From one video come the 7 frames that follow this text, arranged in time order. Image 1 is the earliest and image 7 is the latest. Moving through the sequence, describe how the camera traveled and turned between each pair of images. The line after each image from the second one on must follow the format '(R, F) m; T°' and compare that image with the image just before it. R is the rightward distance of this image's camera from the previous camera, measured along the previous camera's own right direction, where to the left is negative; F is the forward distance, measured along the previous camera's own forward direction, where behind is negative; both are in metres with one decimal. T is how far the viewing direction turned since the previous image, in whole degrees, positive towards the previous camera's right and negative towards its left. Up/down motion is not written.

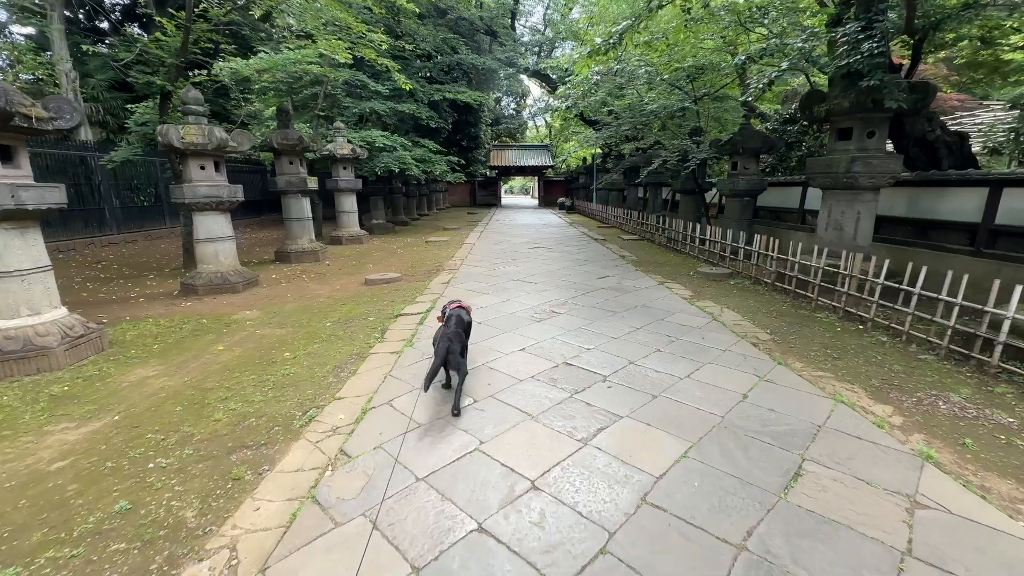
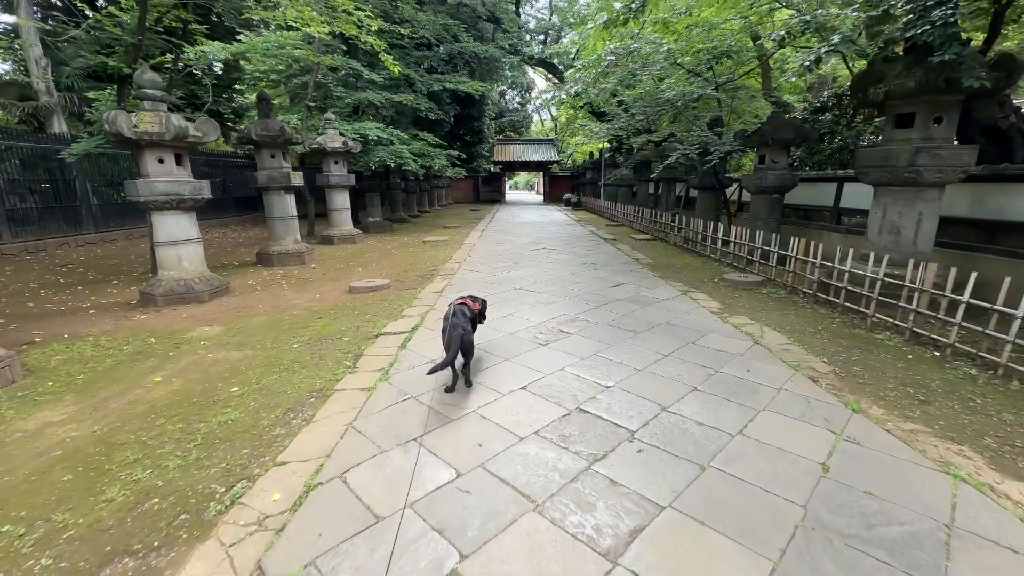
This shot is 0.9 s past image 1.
(0.0, +0.7) m; -1°
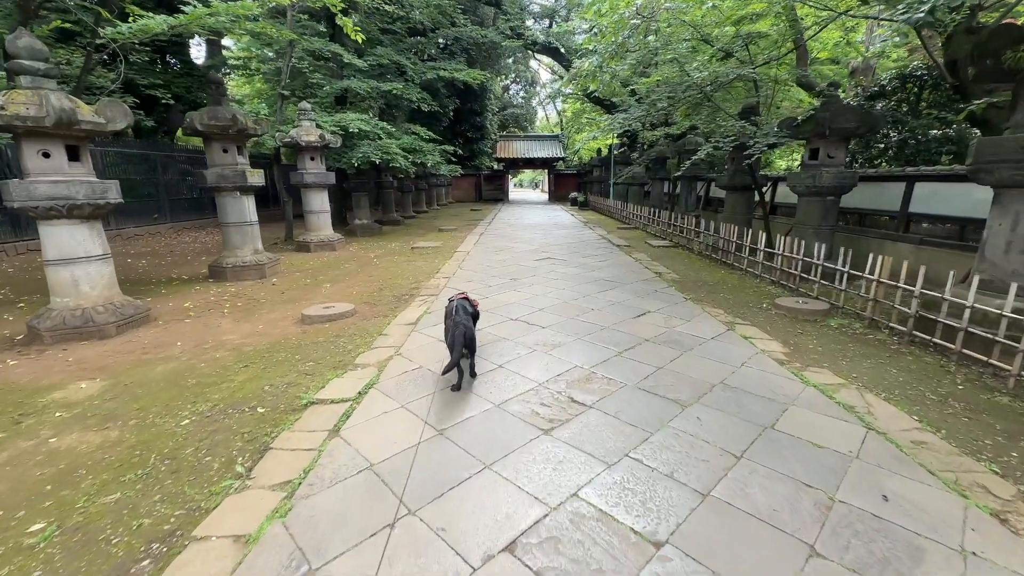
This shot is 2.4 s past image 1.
(+0.1, +1.1) m; -1°
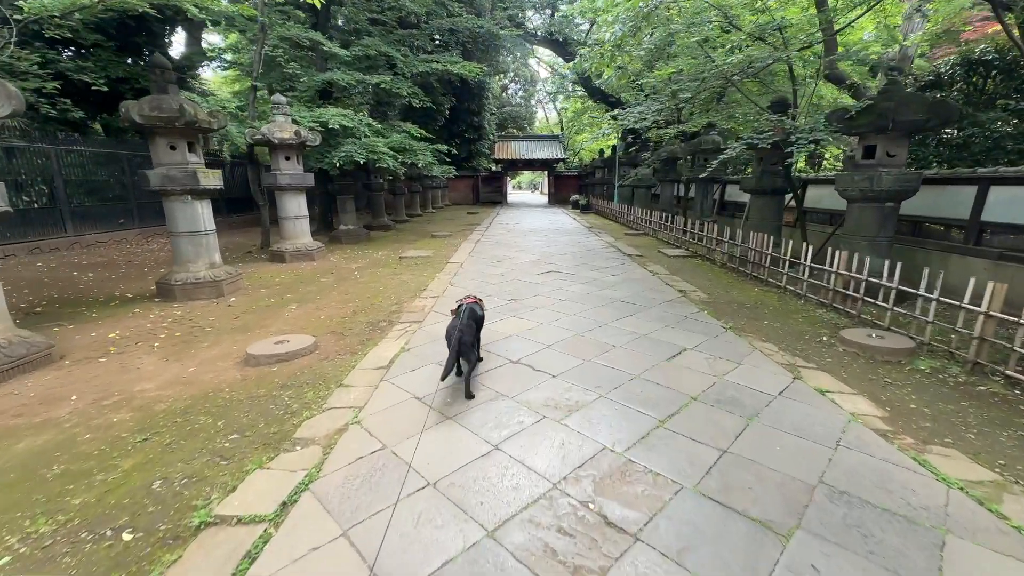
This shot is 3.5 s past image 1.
(0.0, +0.8) m; 0°
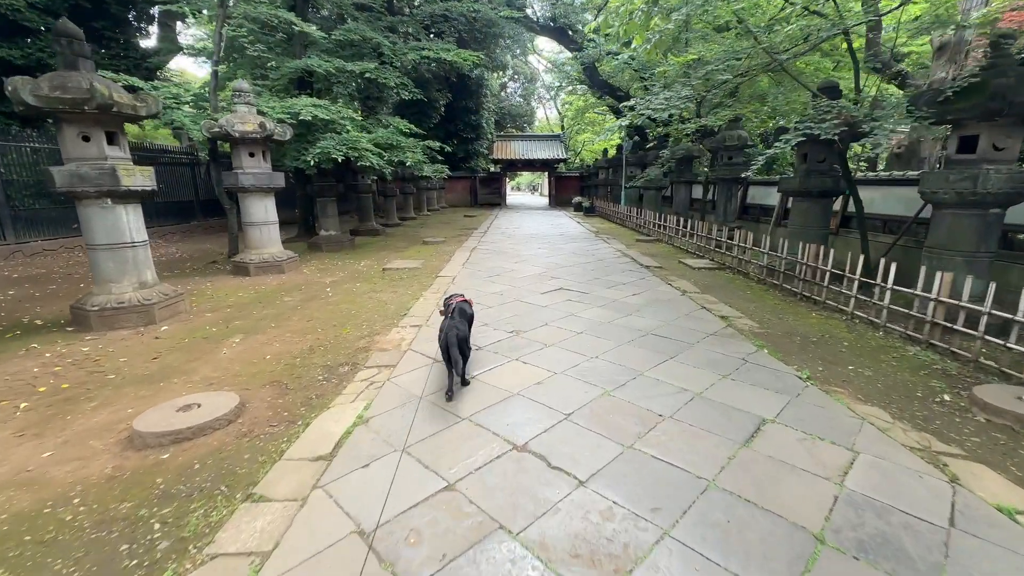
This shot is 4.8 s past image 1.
(0.0, +1.0) m; 0°
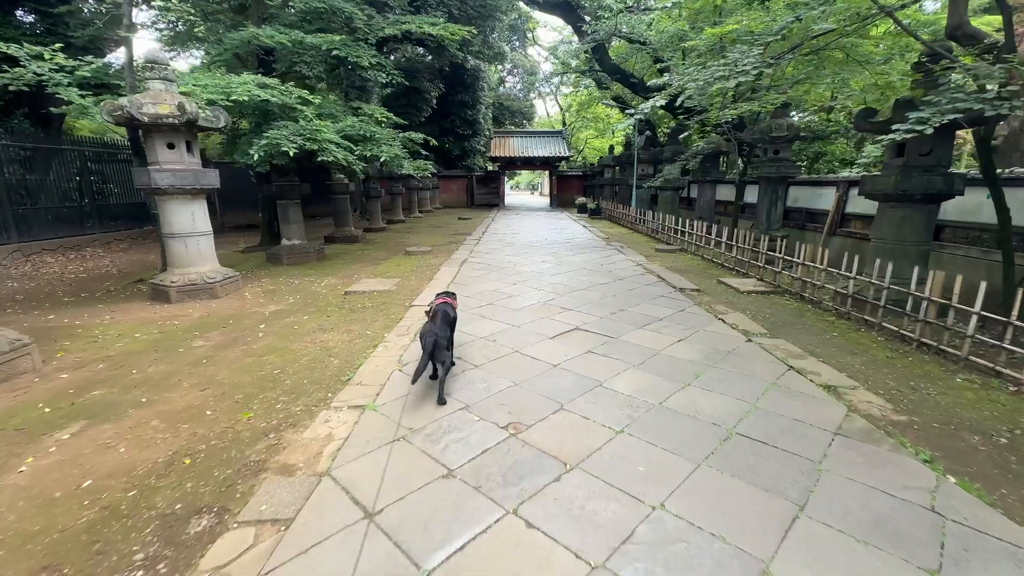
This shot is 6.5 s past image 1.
(0.0, +1.4) m; 0°
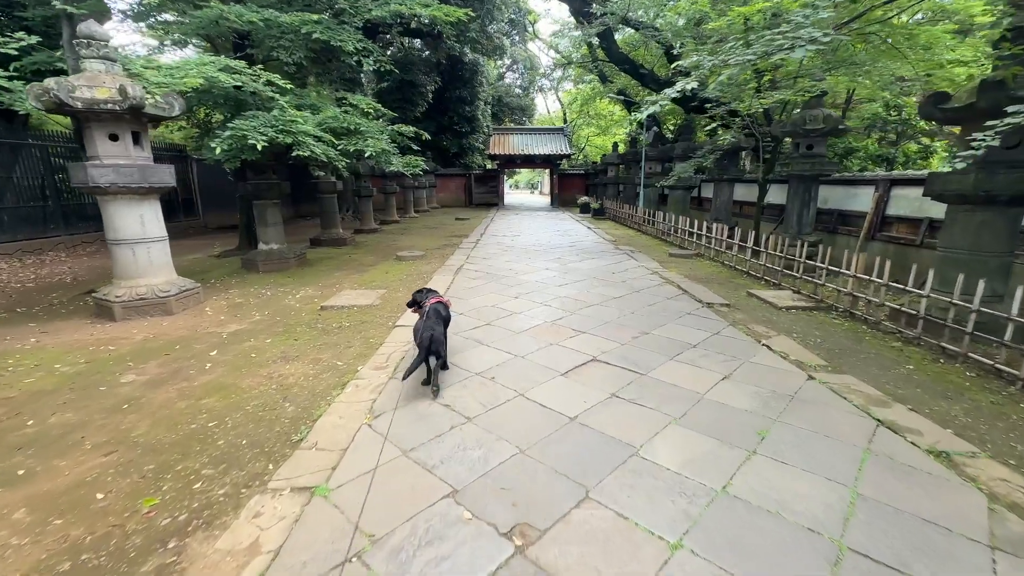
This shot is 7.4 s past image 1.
(0.0, +0.7) m; 0°
